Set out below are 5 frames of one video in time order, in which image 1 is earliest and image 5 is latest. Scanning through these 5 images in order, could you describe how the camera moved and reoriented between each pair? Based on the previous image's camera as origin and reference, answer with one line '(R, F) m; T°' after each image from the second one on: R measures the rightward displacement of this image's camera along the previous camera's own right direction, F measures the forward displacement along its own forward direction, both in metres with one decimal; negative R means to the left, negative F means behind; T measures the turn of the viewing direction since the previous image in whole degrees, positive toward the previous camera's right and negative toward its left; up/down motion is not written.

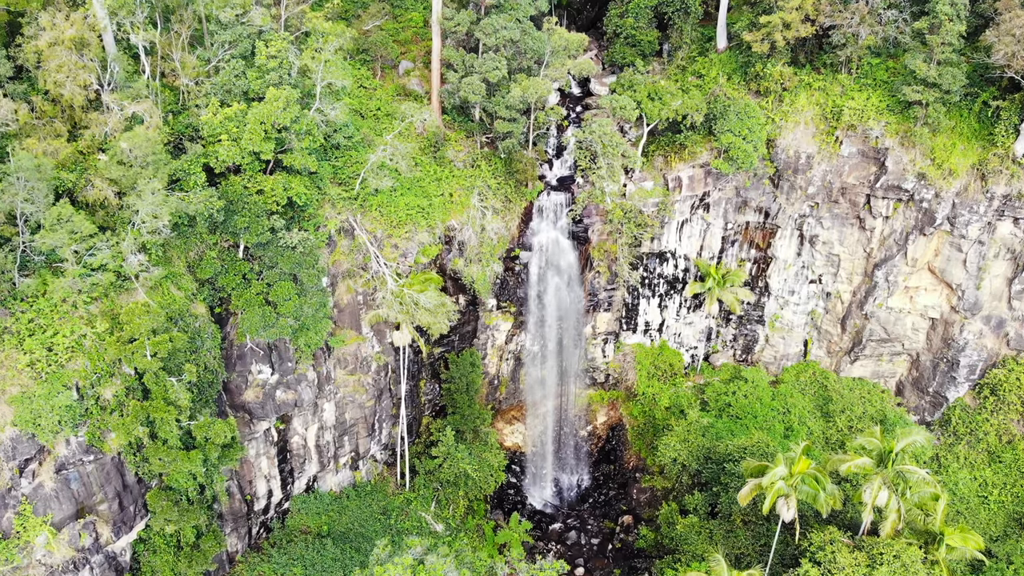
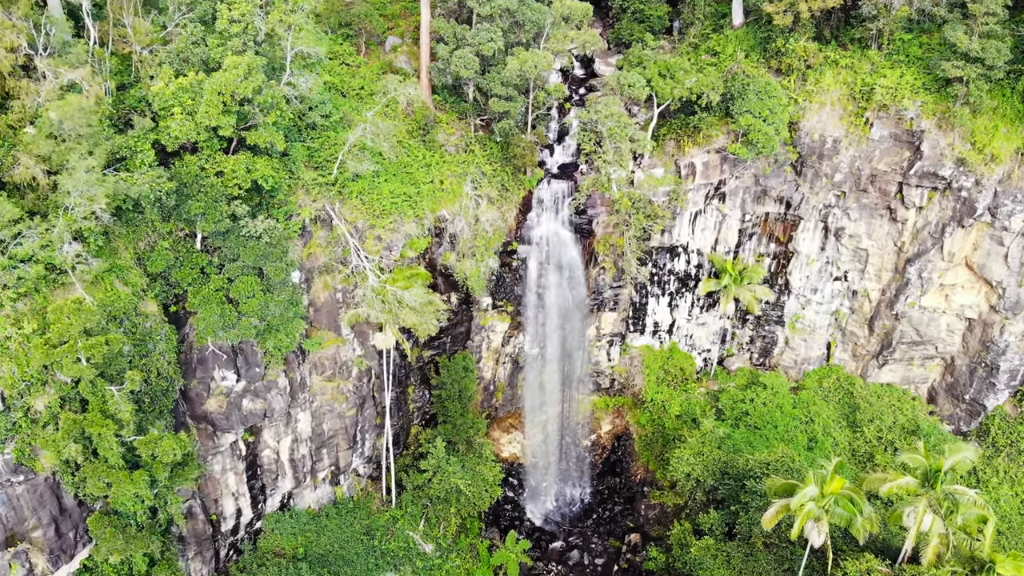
(+0.2, +2.2) m; 0°
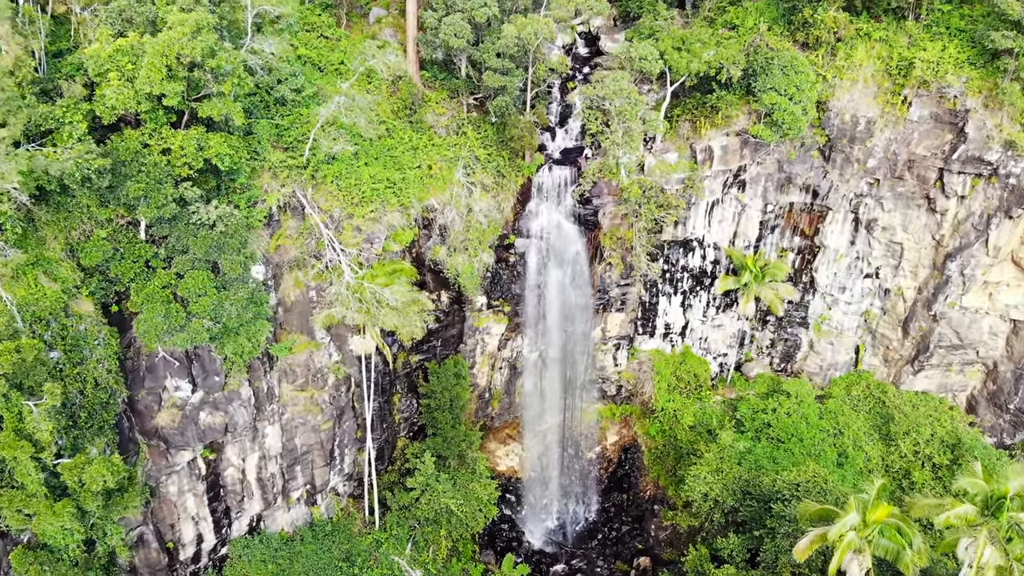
(+0.1, +2.2) m; 0°
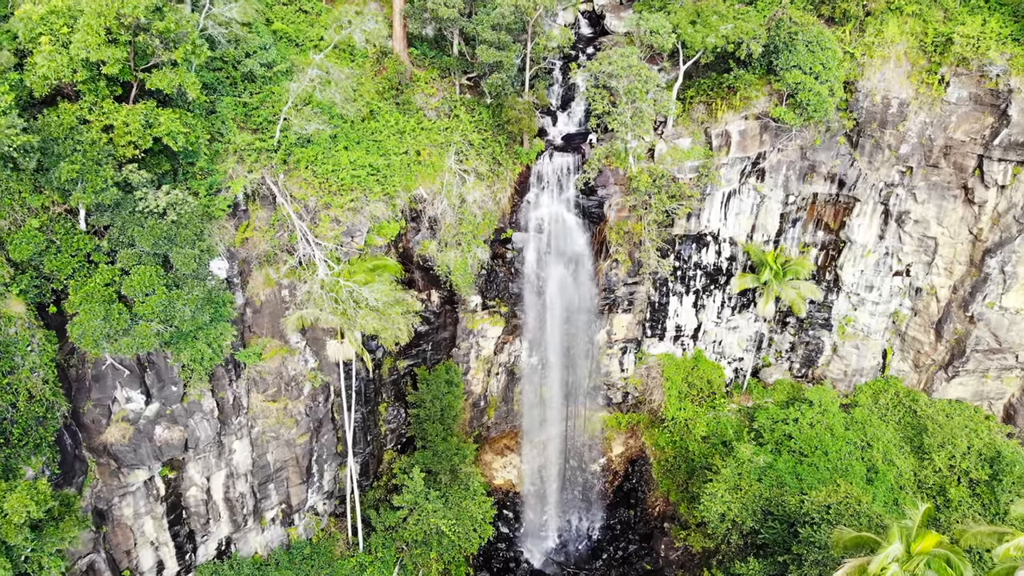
(+0.1, +1.8) m; 0°
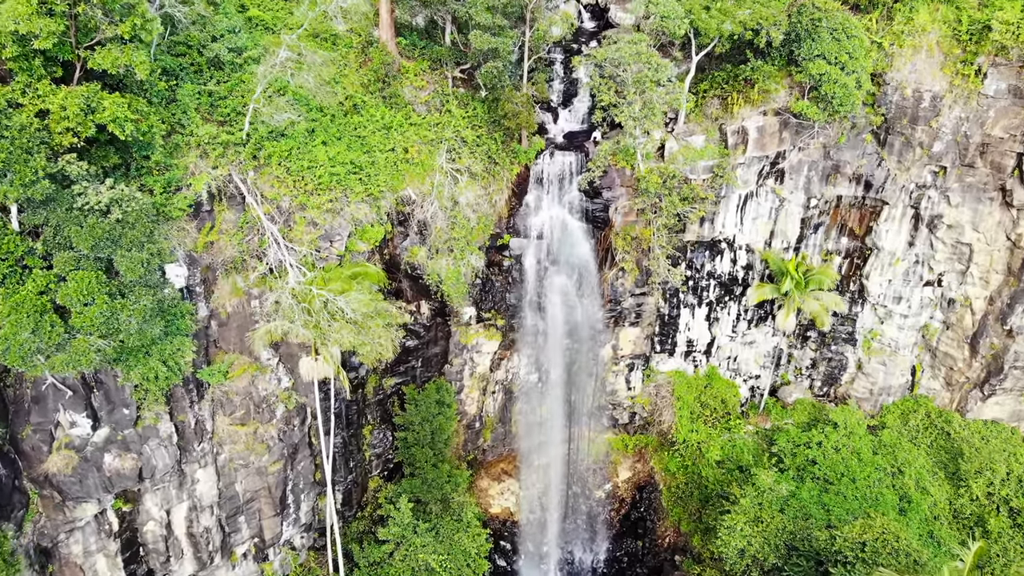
(+0.1, +1.6) m; 0°
